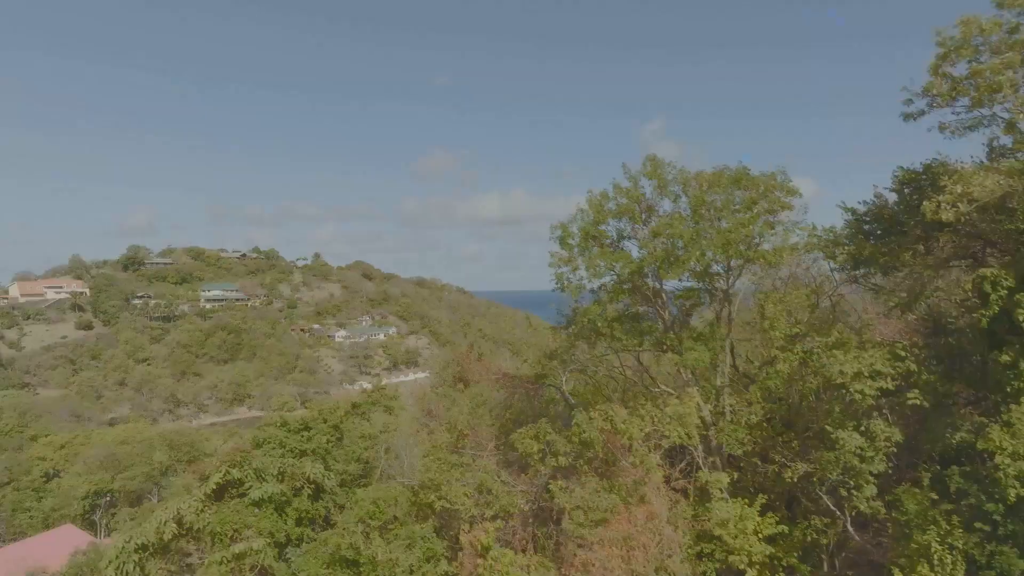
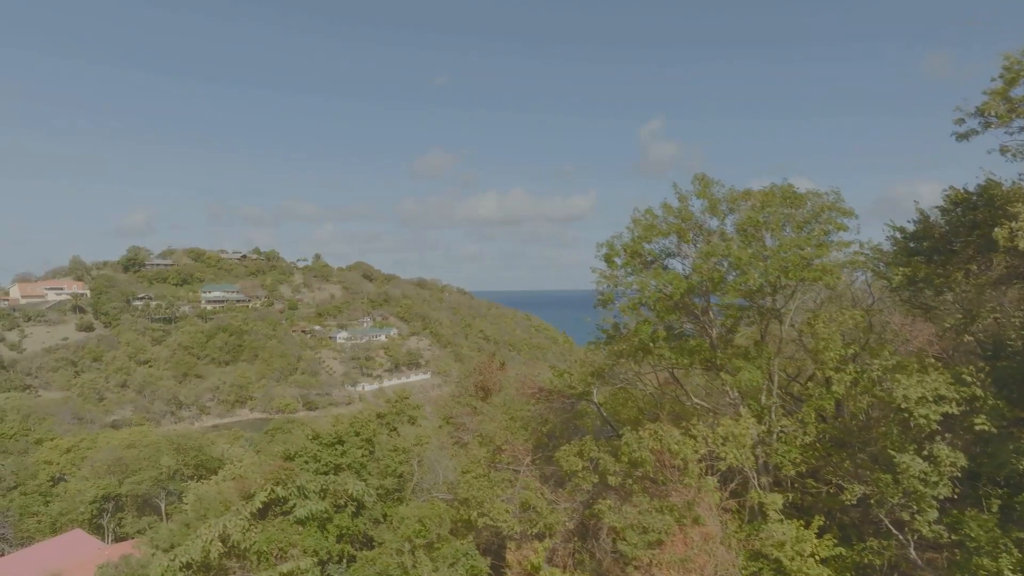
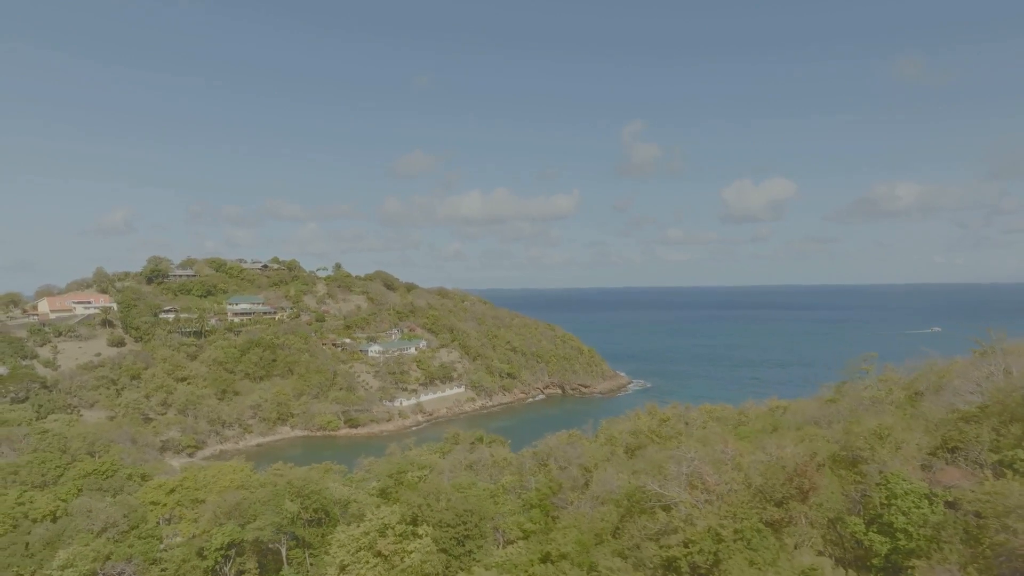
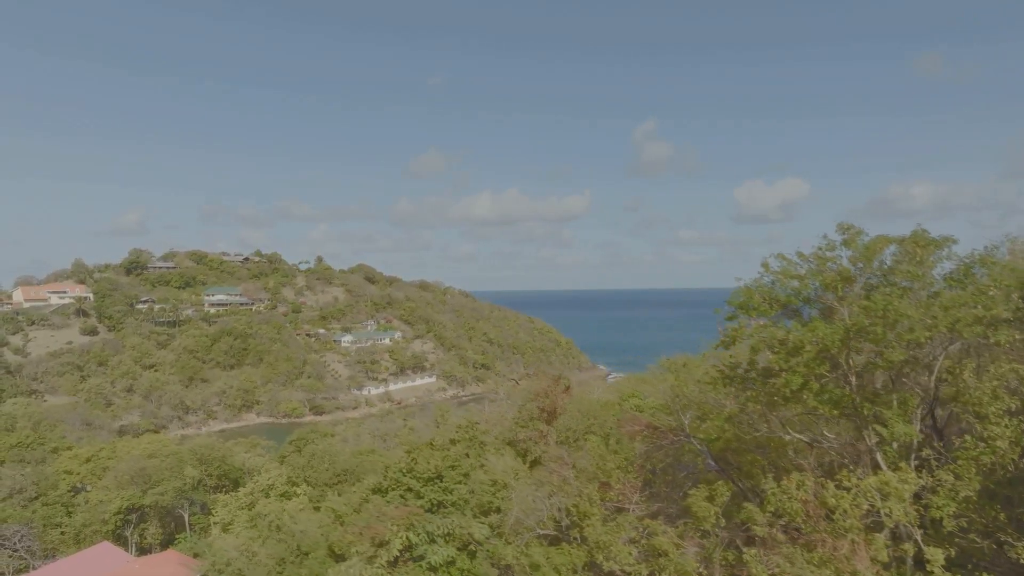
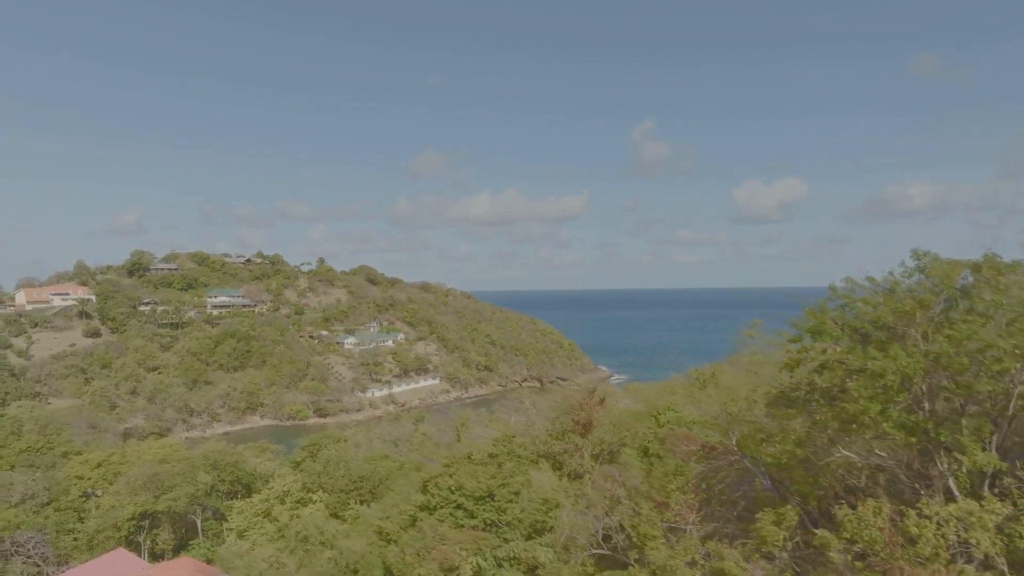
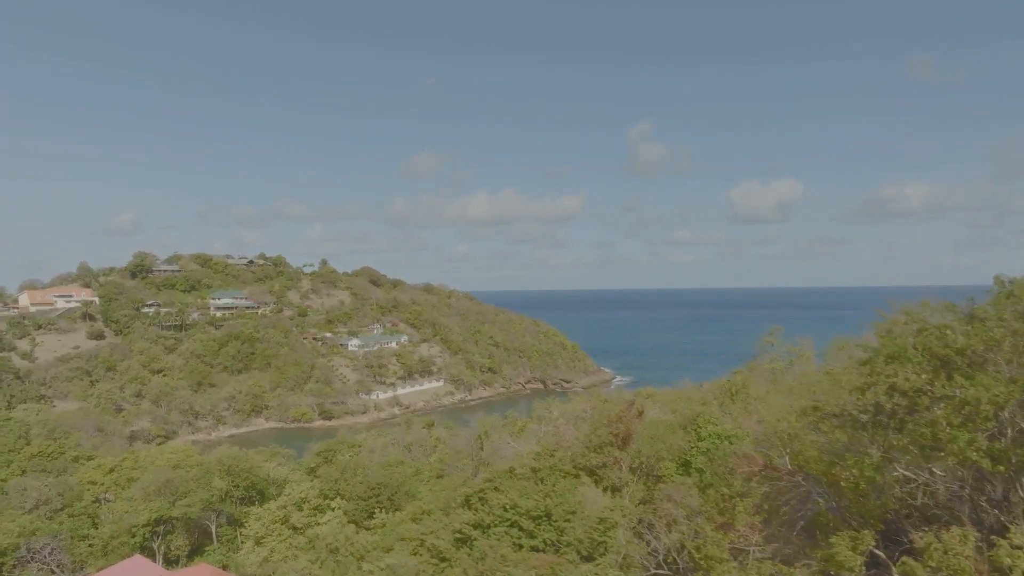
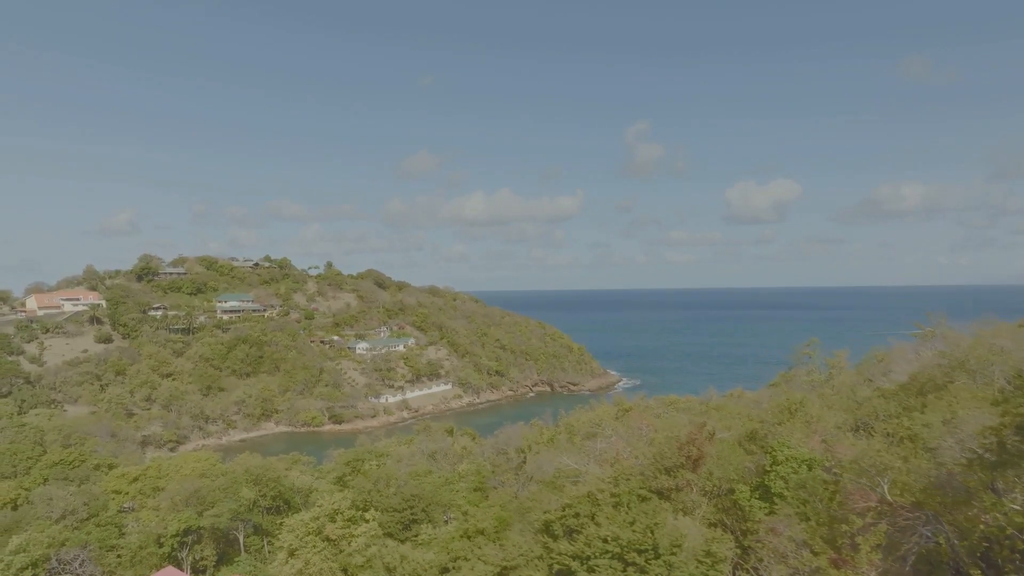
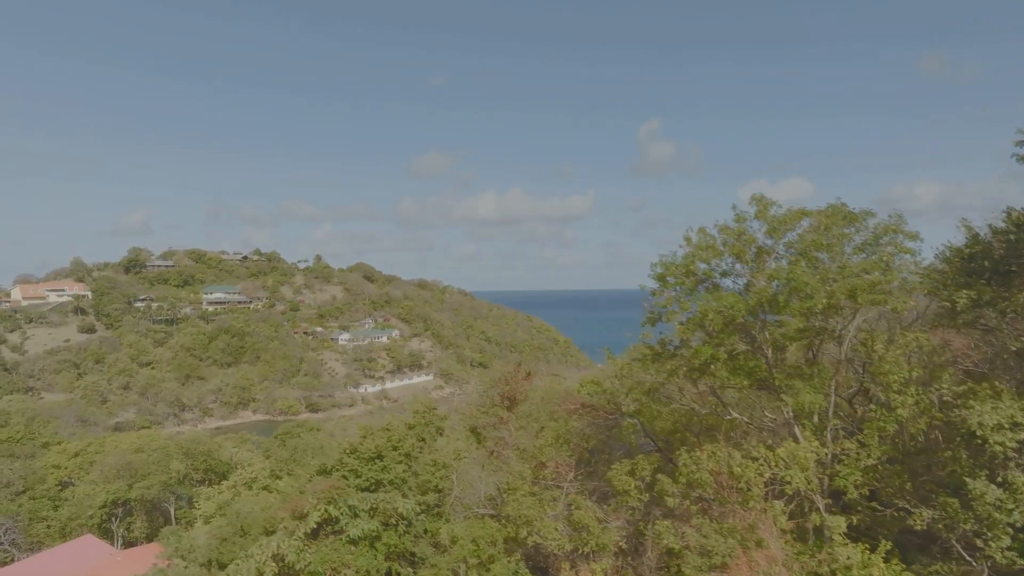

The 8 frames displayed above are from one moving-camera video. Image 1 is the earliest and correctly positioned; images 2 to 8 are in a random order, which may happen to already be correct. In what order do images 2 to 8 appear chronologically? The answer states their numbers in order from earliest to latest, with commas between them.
2, 8, 4, 5, 6, 7, 3
